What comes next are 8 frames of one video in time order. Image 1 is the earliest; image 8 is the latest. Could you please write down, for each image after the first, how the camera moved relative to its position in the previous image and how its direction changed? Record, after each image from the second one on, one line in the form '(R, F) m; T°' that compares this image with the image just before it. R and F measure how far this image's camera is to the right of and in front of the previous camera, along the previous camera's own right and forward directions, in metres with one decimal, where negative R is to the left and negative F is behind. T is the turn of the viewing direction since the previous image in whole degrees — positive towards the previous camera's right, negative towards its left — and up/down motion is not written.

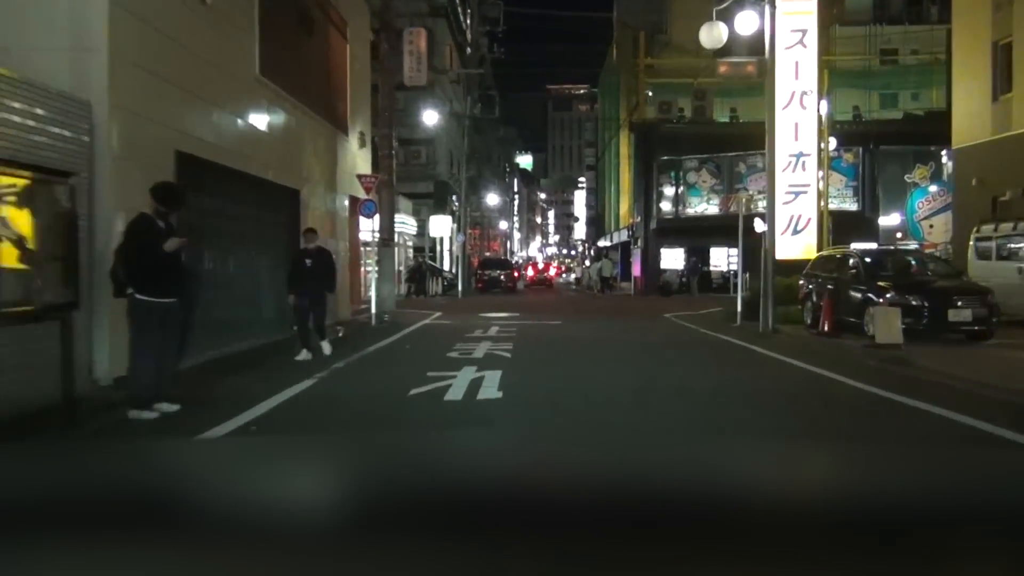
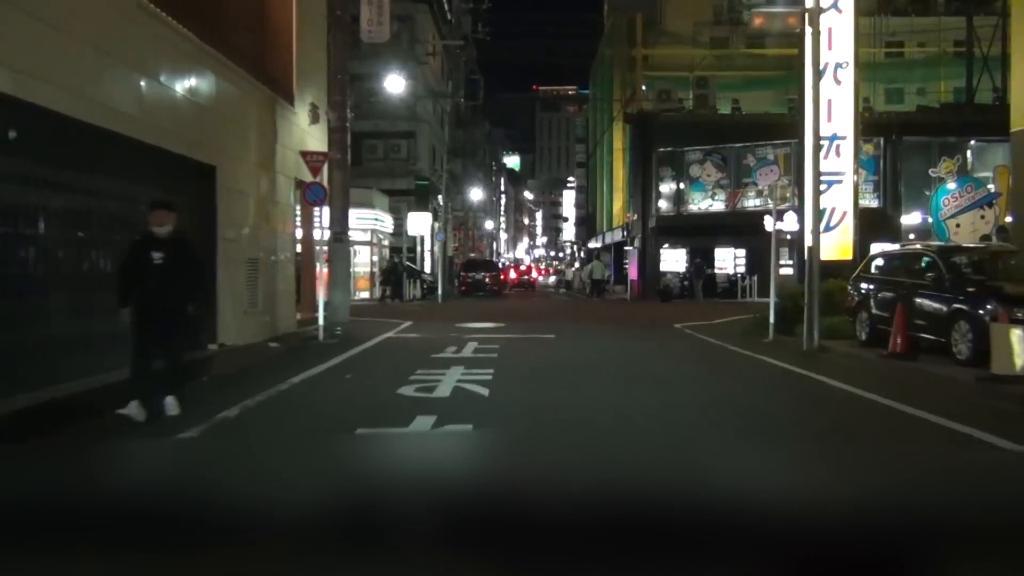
(+0.1, +3.9) m; +1°
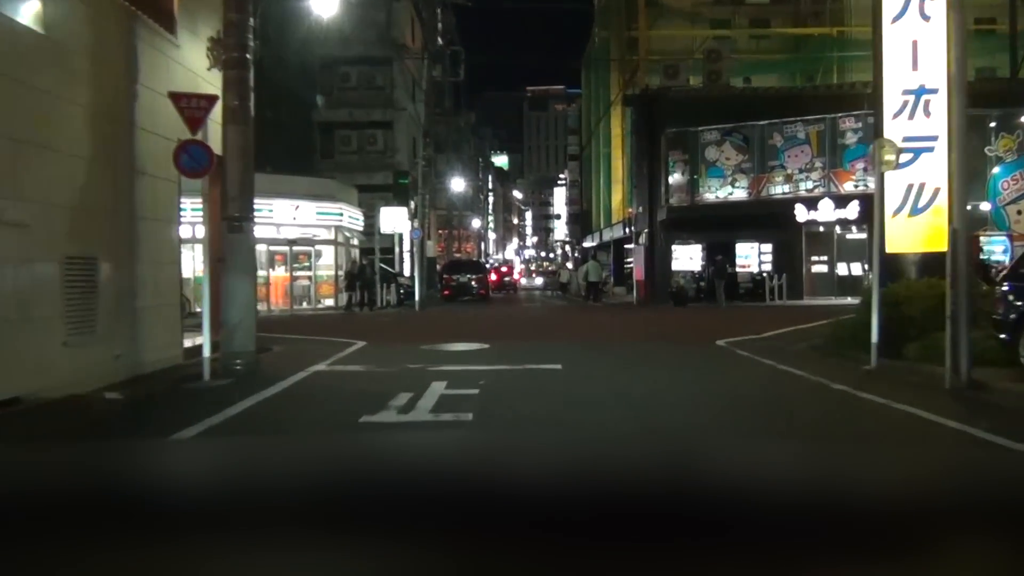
(0.0, +5.4) m; +1°
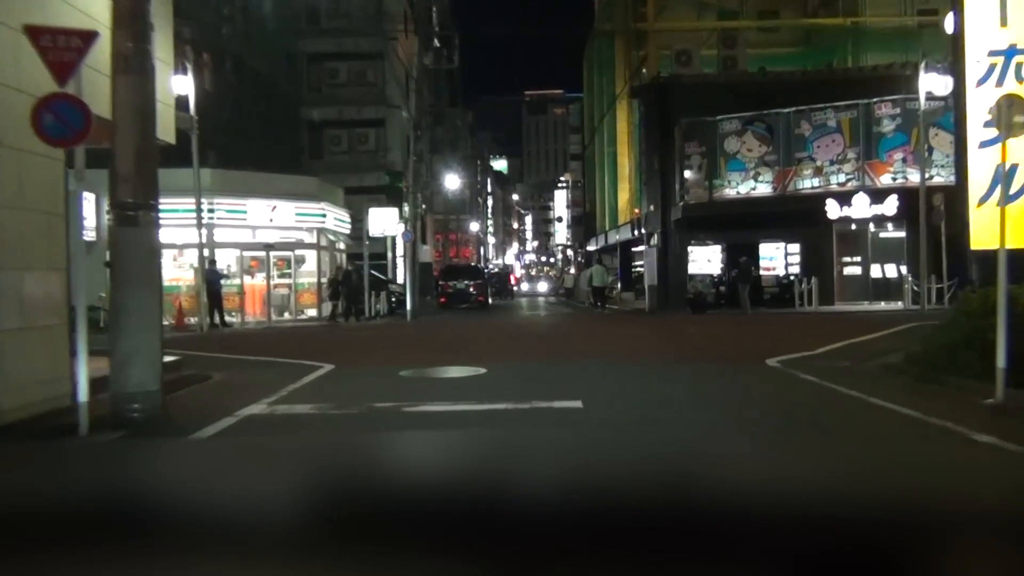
(0.0, +3.0) m; 0°
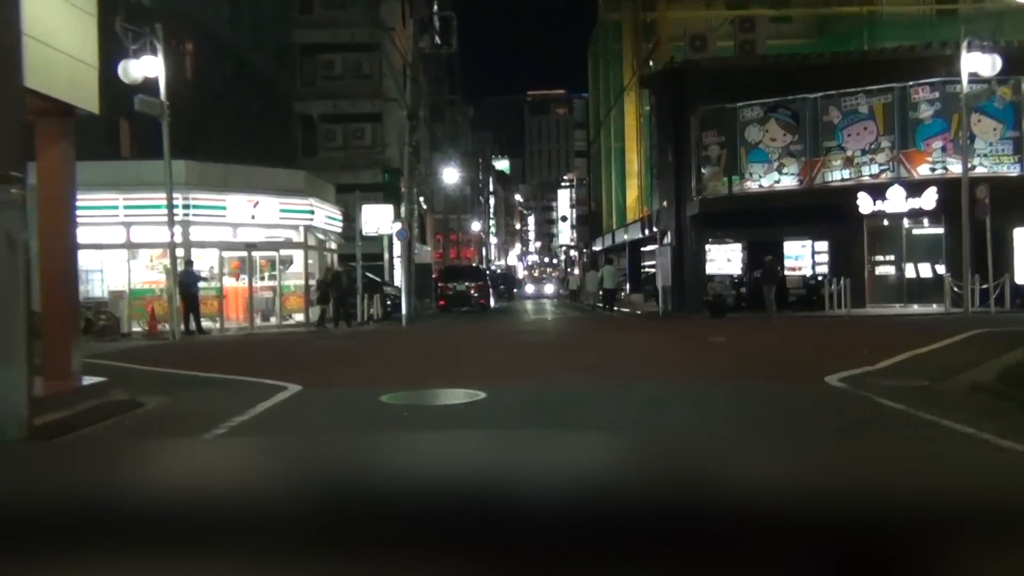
(0.0, +2.3) m; 0°
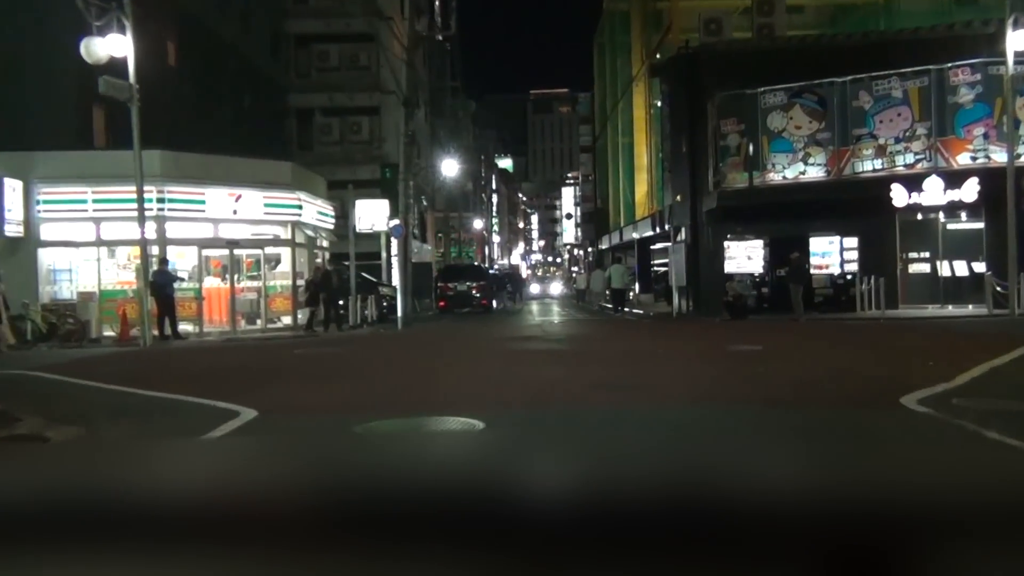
(0.0, +2.0) m; 0°
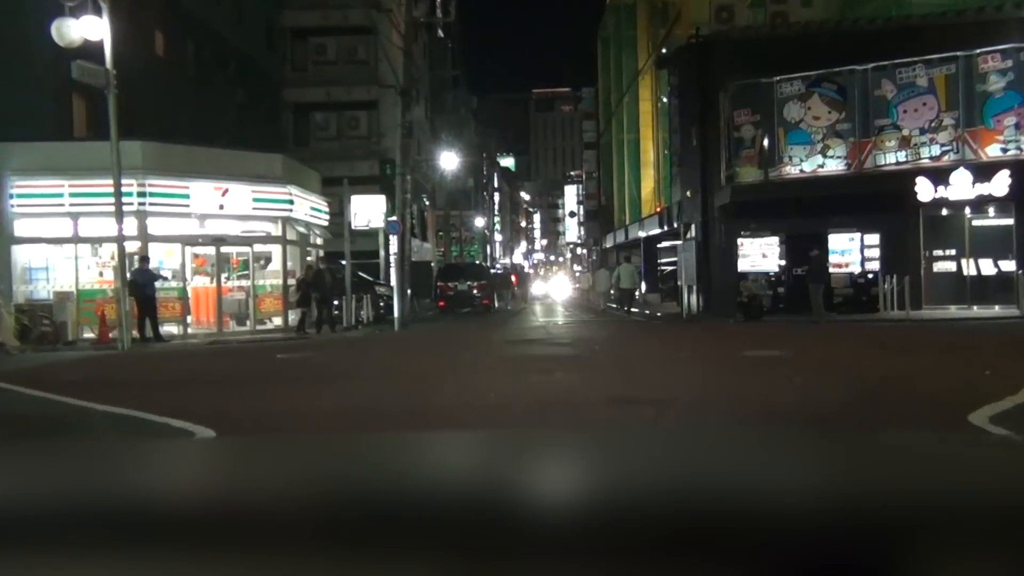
(0.0, +1.3) m; 0°
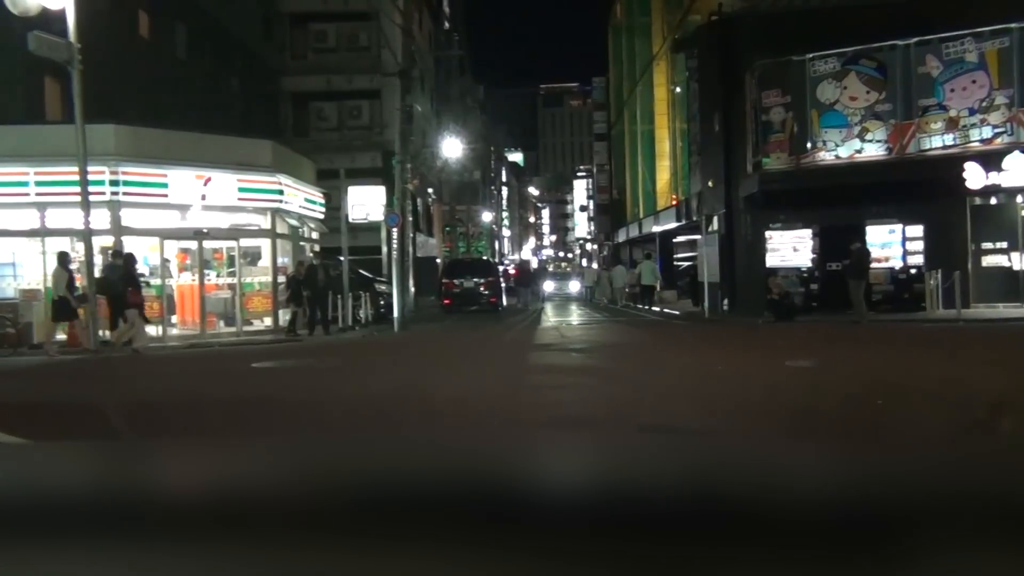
(0.0, +1.9) m; -1°
